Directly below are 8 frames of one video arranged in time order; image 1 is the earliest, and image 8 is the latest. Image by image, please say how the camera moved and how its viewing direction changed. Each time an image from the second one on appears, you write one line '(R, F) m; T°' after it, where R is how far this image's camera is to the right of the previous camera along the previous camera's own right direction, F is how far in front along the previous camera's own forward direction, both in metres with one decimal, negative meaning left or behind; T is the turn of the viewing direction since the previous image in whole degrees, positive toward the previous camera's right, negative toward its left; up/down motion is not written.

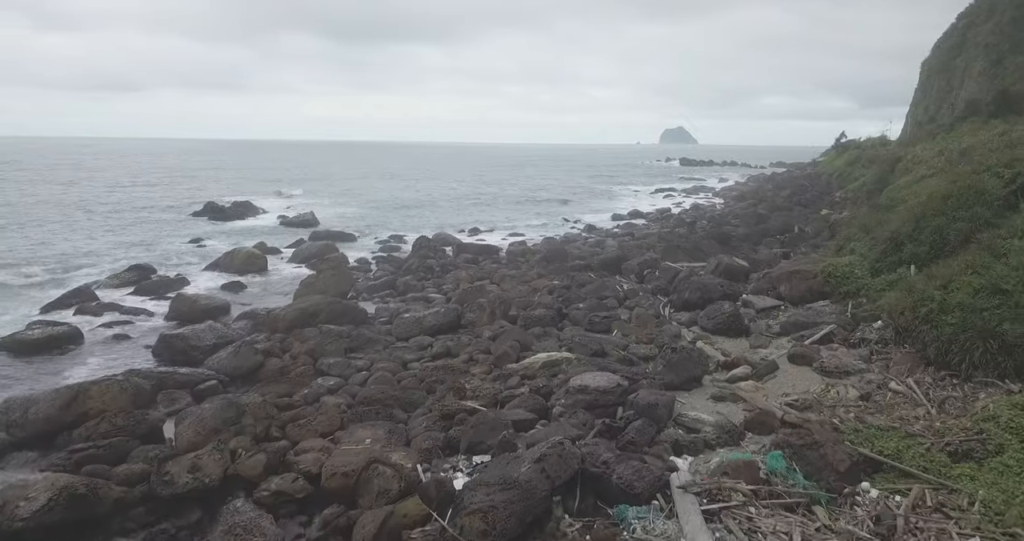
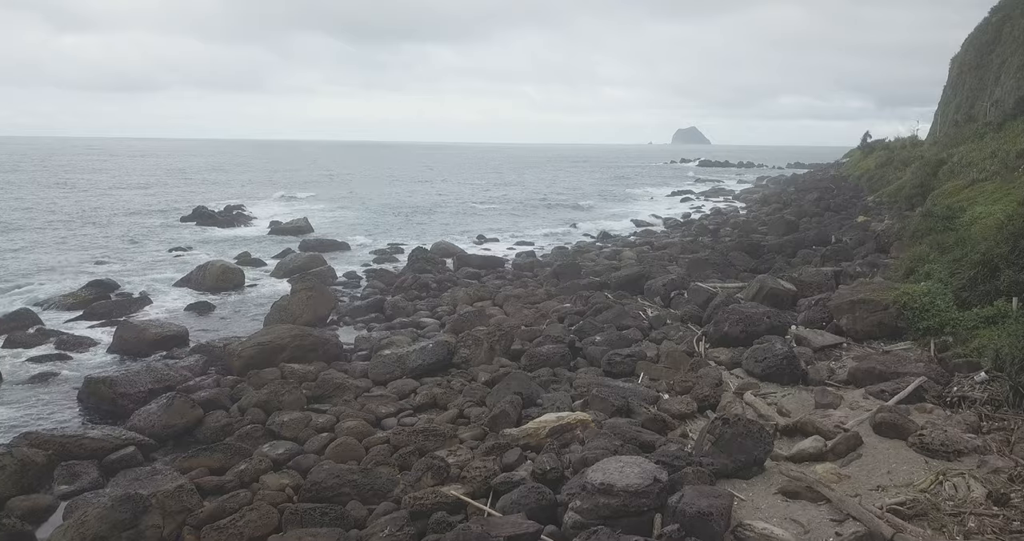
(+0.2, +2.7) m; -1°
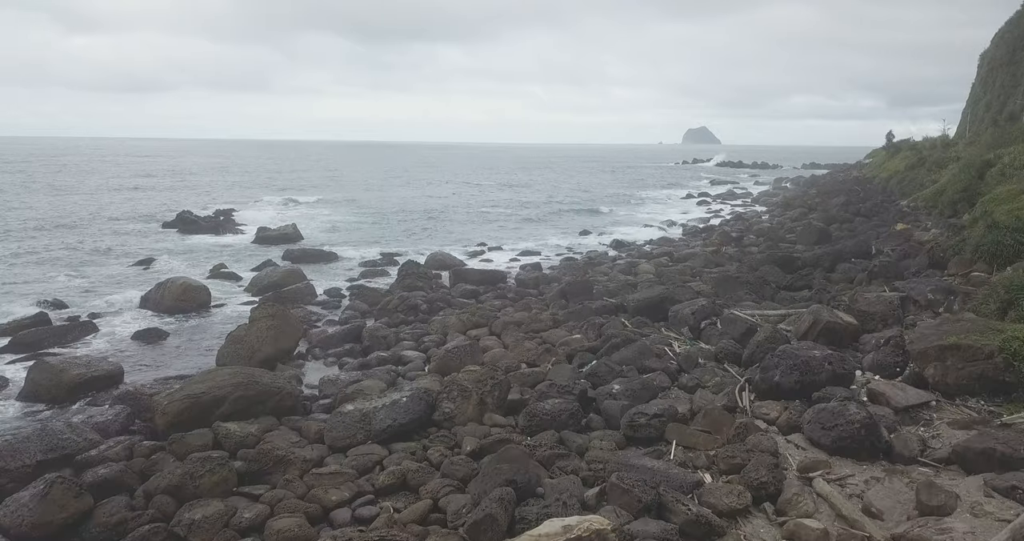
(+0.2, +2.7) m; -1°
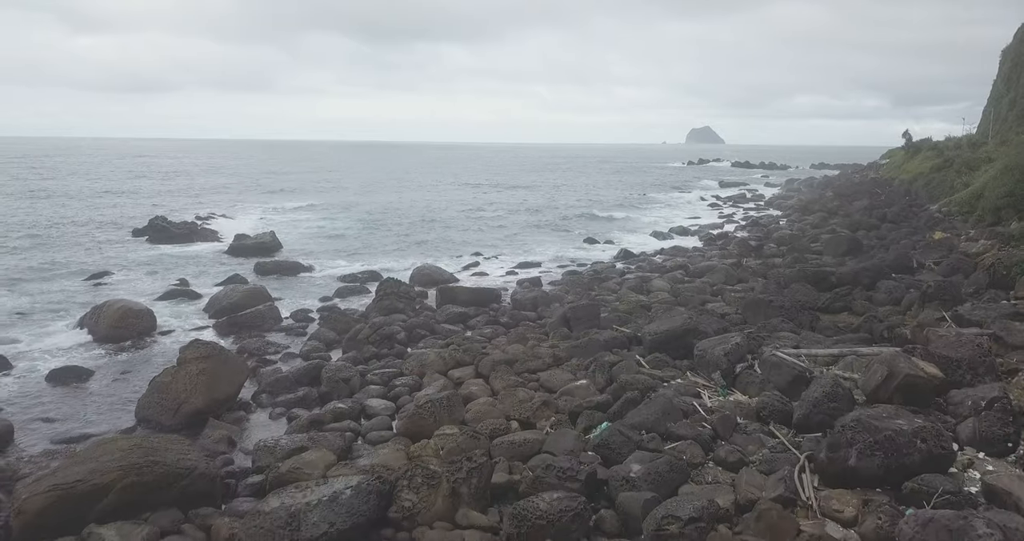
(+0.2, +2.8) m; 0°
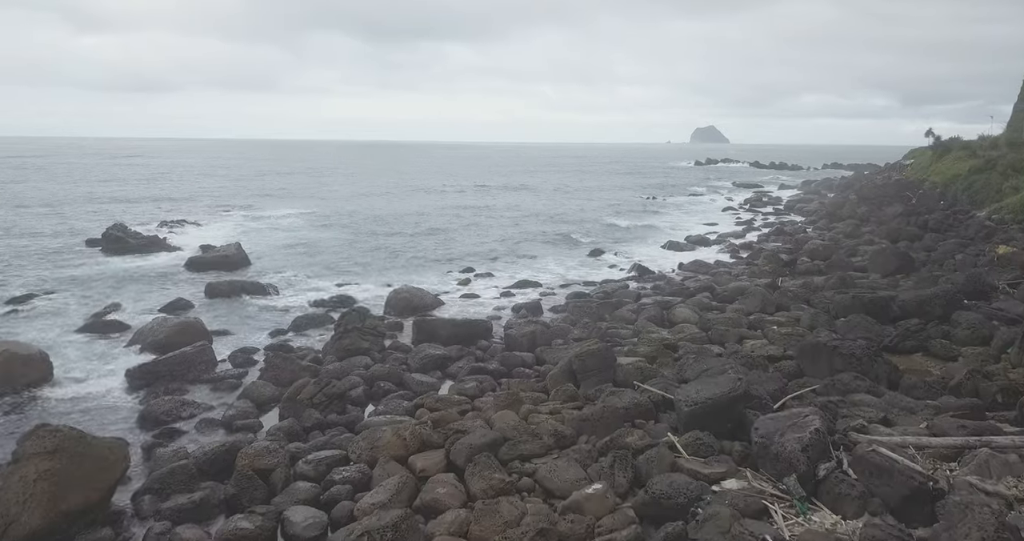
(+0.2, +3.6) m; 0°
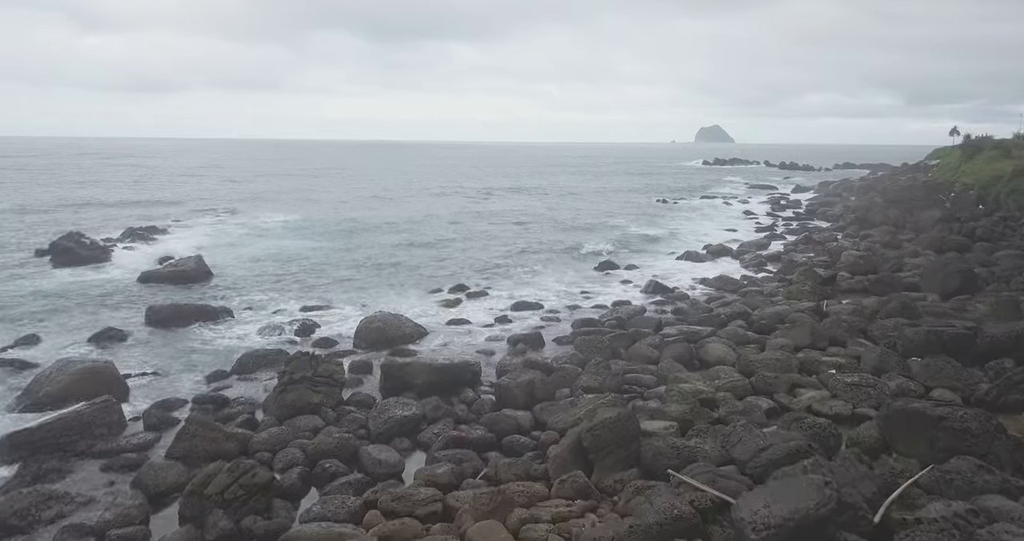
(+0.2, +3.2) m; 0°
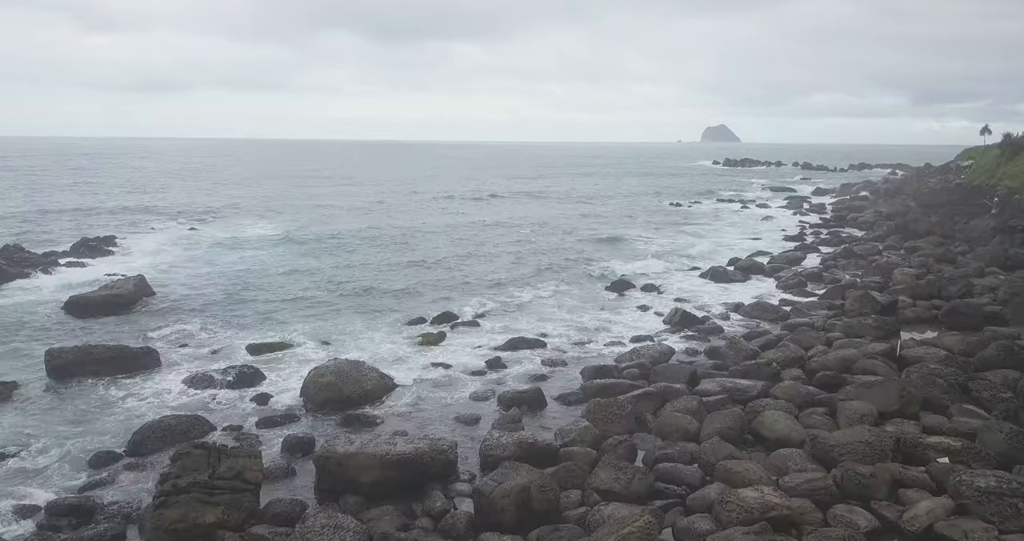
(+0.2, +3.6) m; 0°
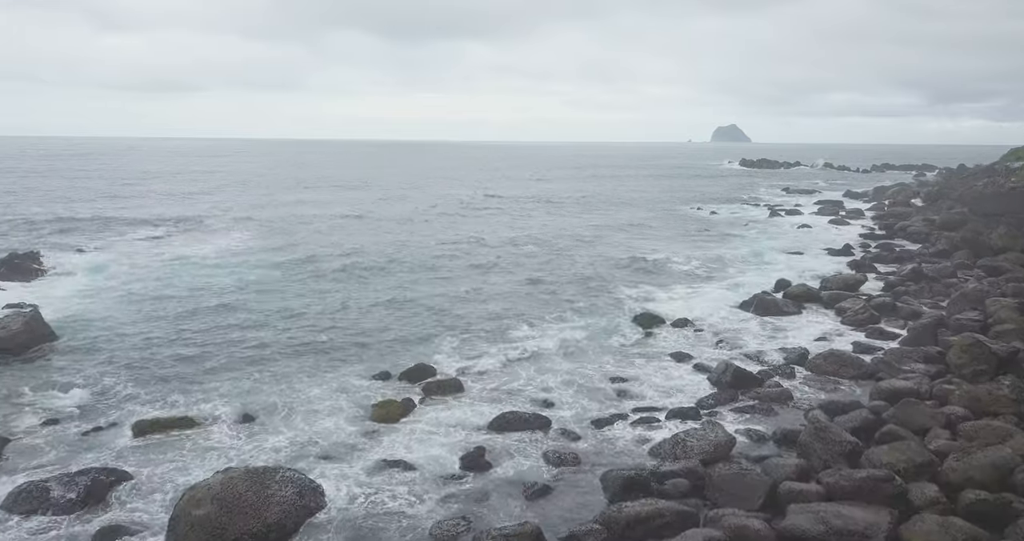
(+0.3, +4.5) m; -1°
